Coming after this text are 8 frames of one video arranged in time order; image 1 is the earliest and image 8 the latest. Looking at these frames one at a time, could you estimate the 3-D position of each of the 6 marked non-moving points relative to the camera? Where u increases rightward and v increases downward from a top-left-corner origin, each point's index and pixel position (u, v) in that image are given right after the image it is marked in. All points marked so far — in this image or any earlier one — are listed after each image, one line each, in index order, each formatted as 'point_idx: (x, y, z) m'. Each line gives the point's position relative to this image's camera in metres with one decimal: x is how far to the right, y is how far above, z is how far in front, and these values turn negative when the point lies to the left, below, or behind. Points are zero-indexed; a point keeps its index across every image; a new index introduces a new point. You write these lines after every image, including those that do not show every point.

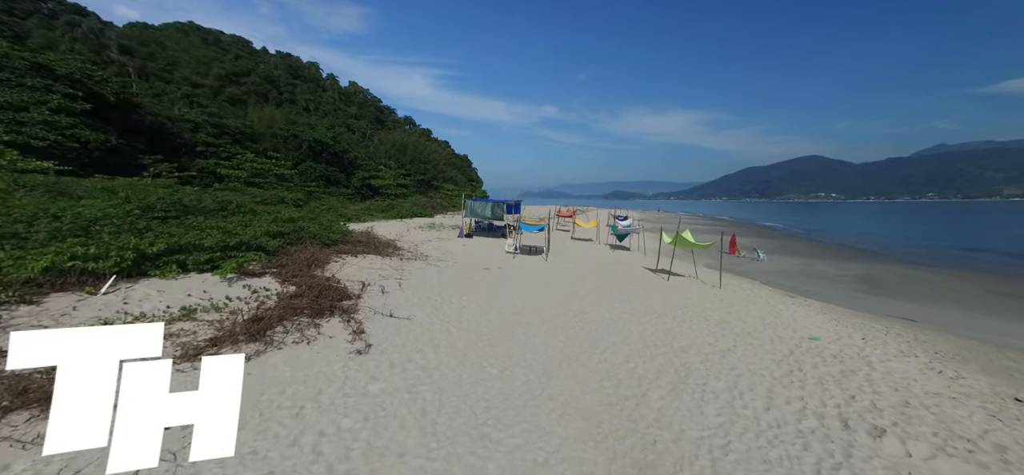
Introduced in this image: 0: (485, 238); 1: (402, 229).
0: (-1.4, -0.2, +19.0) m
1: (-5.6, +0.3, +19.2) m
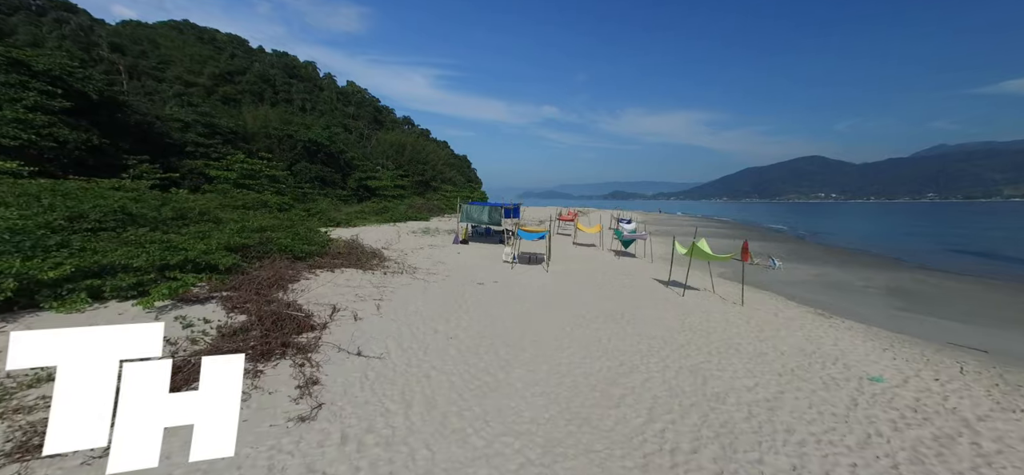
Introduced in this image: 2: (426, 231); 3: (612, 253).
0: (-1.4, -0.4, +18.1) m
1: (-5.7, +0.1, +18.4) m
2: (-4.4, +0.2, +19.6) m
3: (+4.6, -0.9, +17.9) m
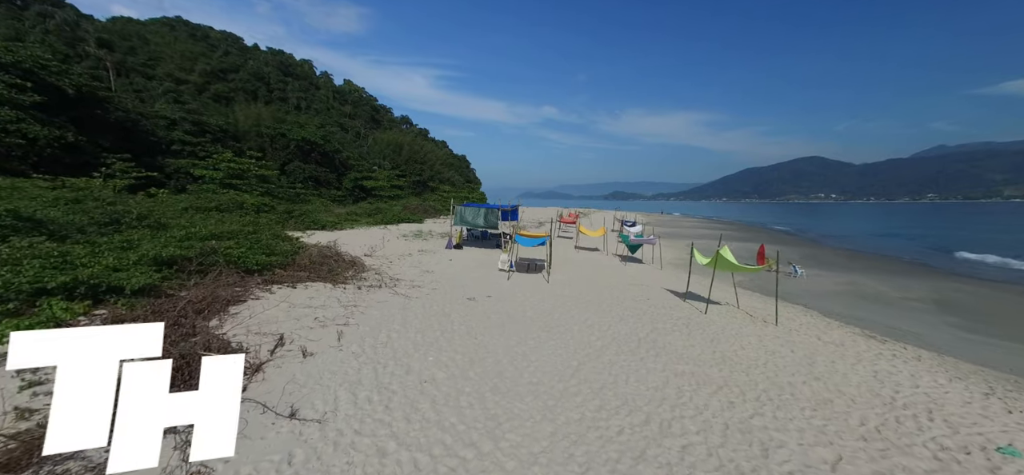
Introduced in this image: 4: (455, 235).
0: (-1.5, -0.6, +17.0) m
1: (-5.7, -0.1, +17.3) m
2: (-4.5, +0.1, +18.6) m
3: (+4.5, -1.1, +16.9) m
4: (-2.8, 0.0, +18.6) m
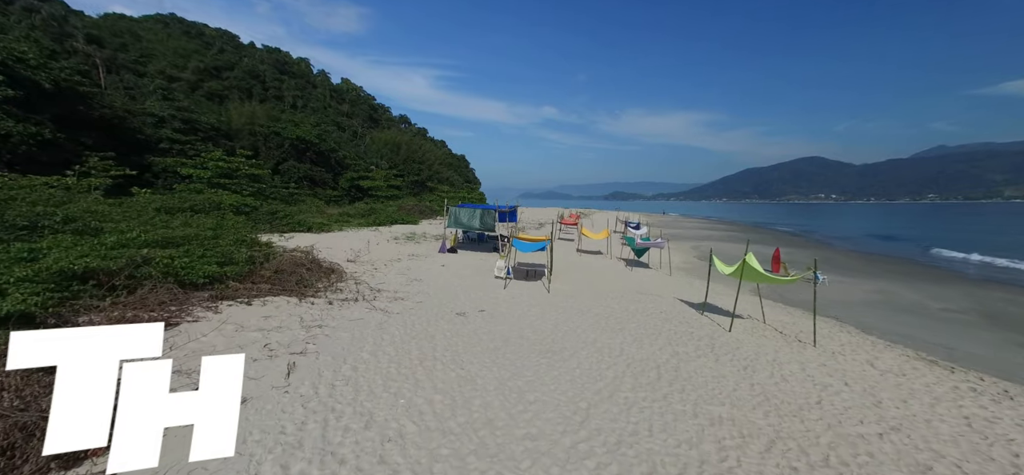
0: (-1.6, -0.7, +16.1) m
1: (-5.8, -0.2, +16.4) m
2: (-4.5, 0.0, +17.7) m
3: (+4.5, -1.2, +16.0) m
4: (-2.9, -0.1, +17.7) m
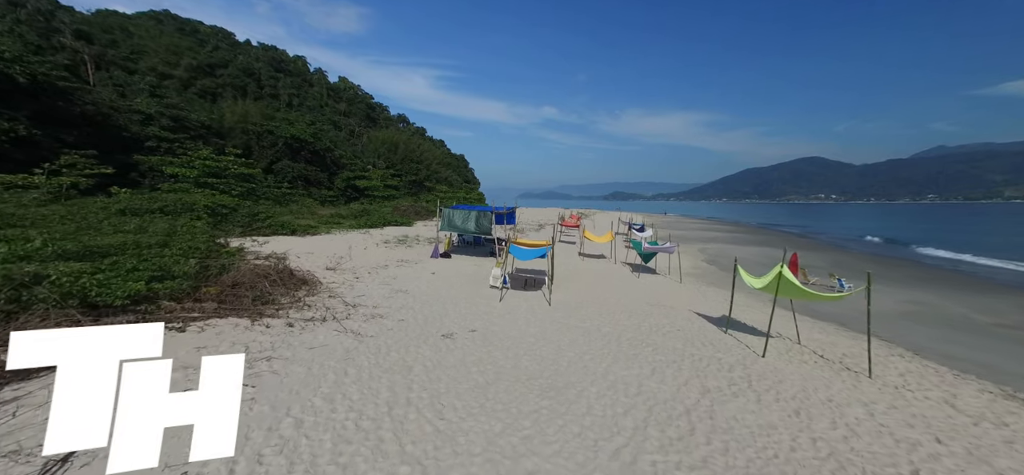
0: (-1.6, -0.8, +15.2) m
1: (-5.9, -0.3, +15.5) m
2: (-4.6, -0.1, +16.8) m
3: (+4.4, -1.3, +15.1) m
4: (-2.9, -0.2, +16.8) m
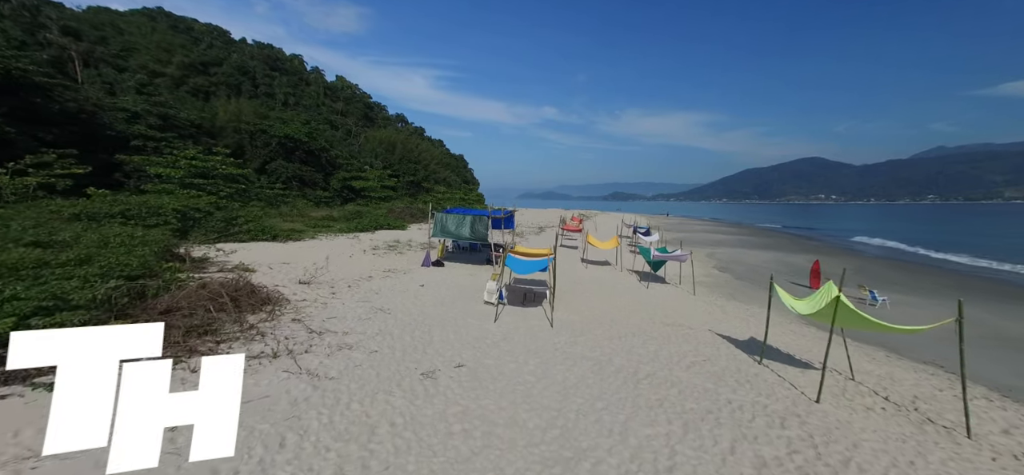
0: (-1.7, -1.0, +14.3) m
1: (-5.9, -0.4, +14.6) m
2: (-4.6, -0.3, +15.9) m
3: (+4.4, -1.4, +14.2) m
4: (-3.0, -0.4, +15.9) m
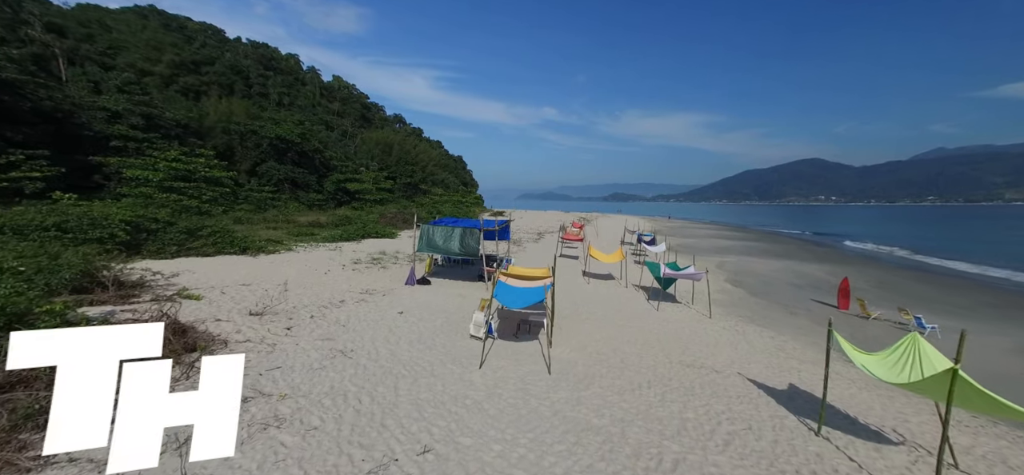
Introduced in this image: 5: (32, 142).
0: (-1.8, -1.3, +13.2) m
1: (-6.0, -0.8, +13.5) m
2: (-4.8, -0.6, +14.7) m
3: (+4.2, -1.8, +13.0) m
4: (-3.1, -0.8, +14.8) m
5: (-23.0, +4.5, +19.4) m
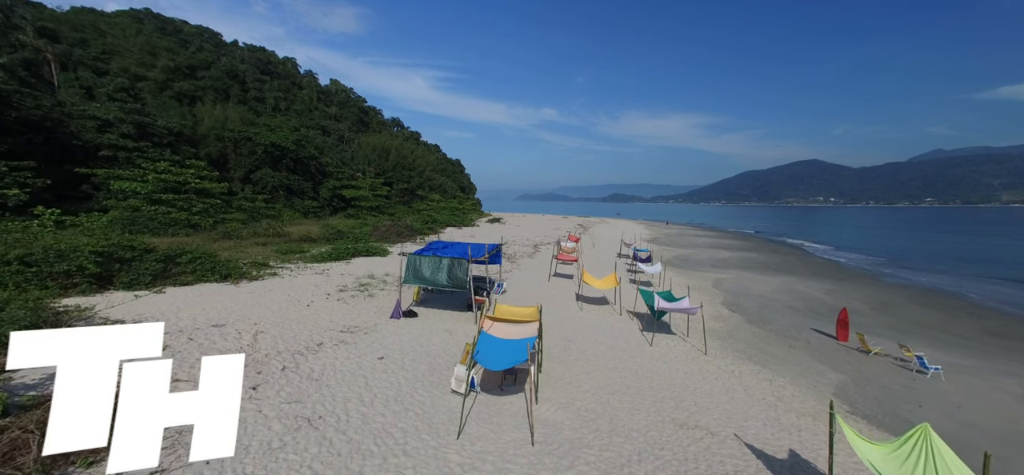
0: (-2.1, -2.0, +12.8) m
1: (-6.3, -1.5, +13.1) m
2: (-5.0, -1.3, +14.4) m
3: (+4.0, -2.5, +12.7) m
4: (-3.3, -1.5, +14.4) m
5: (-23.2, +3.9, +19.1) m
